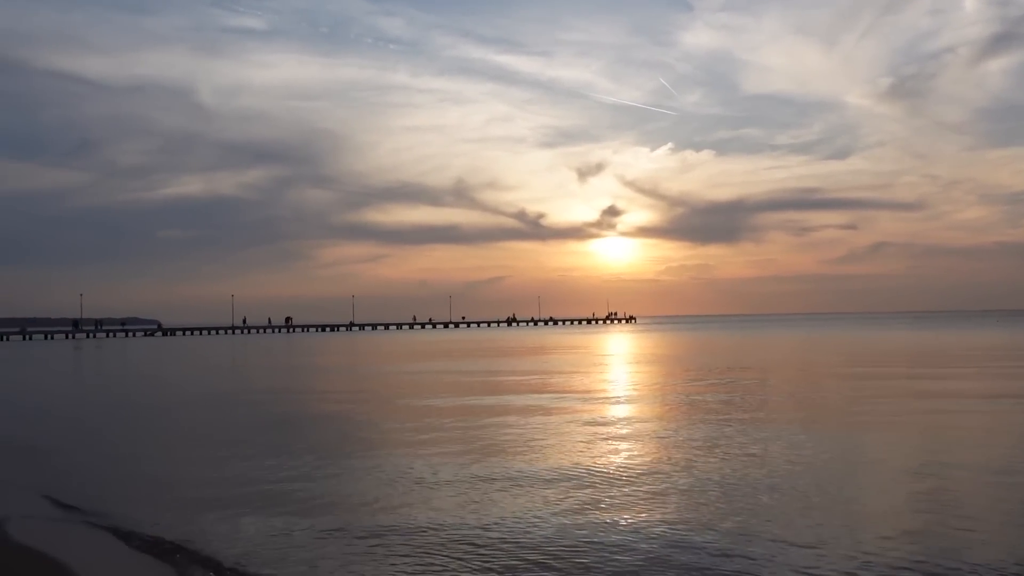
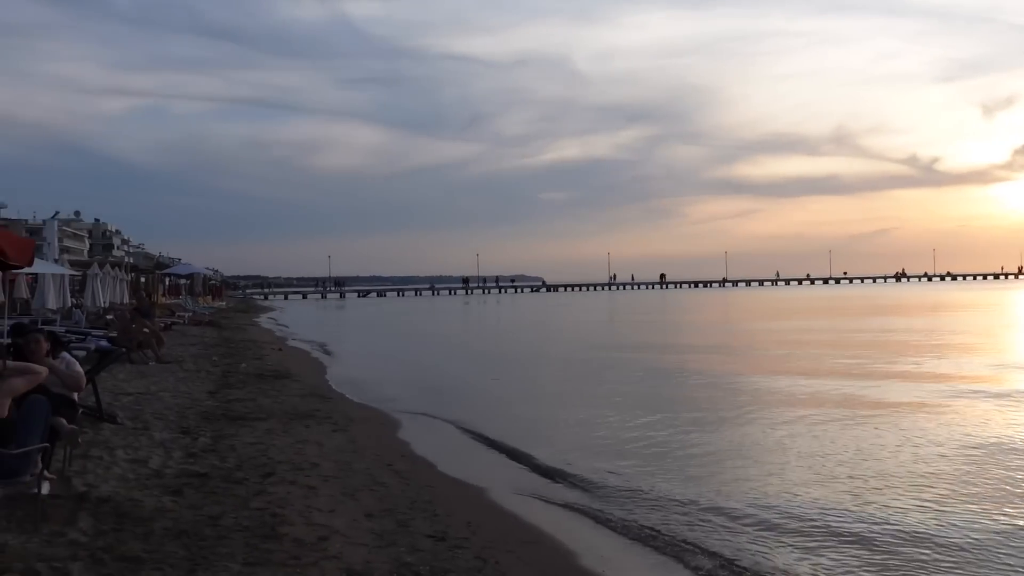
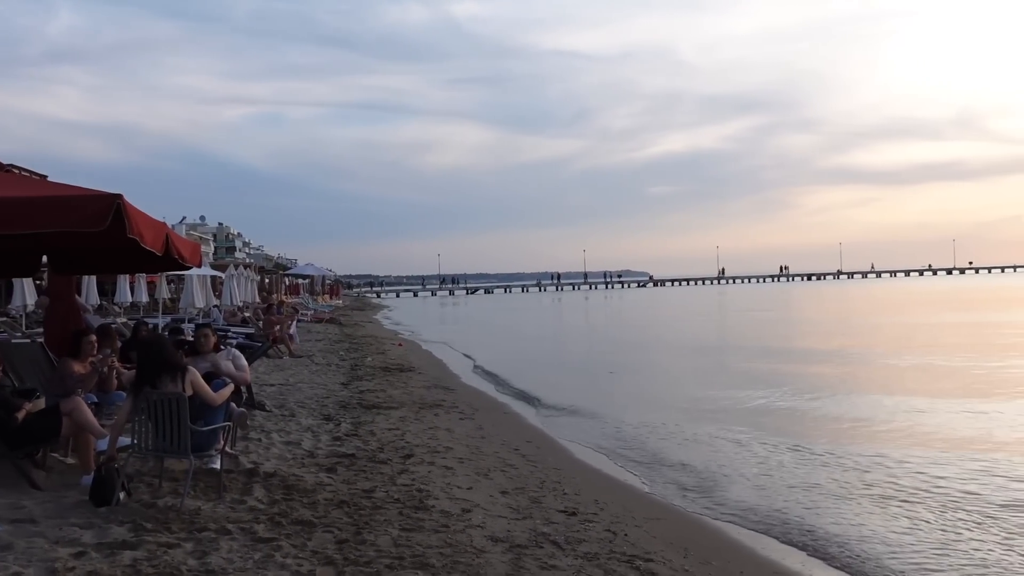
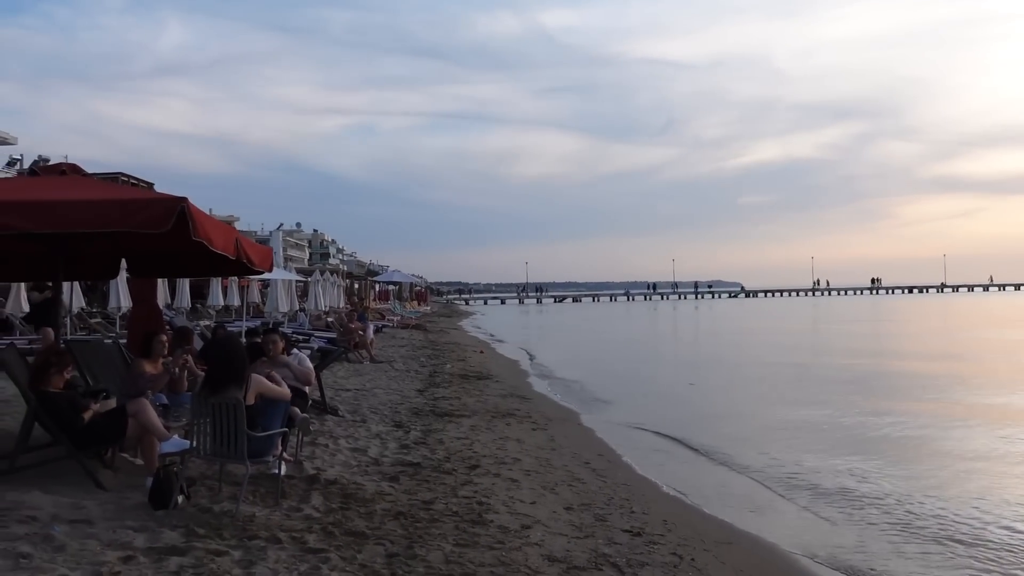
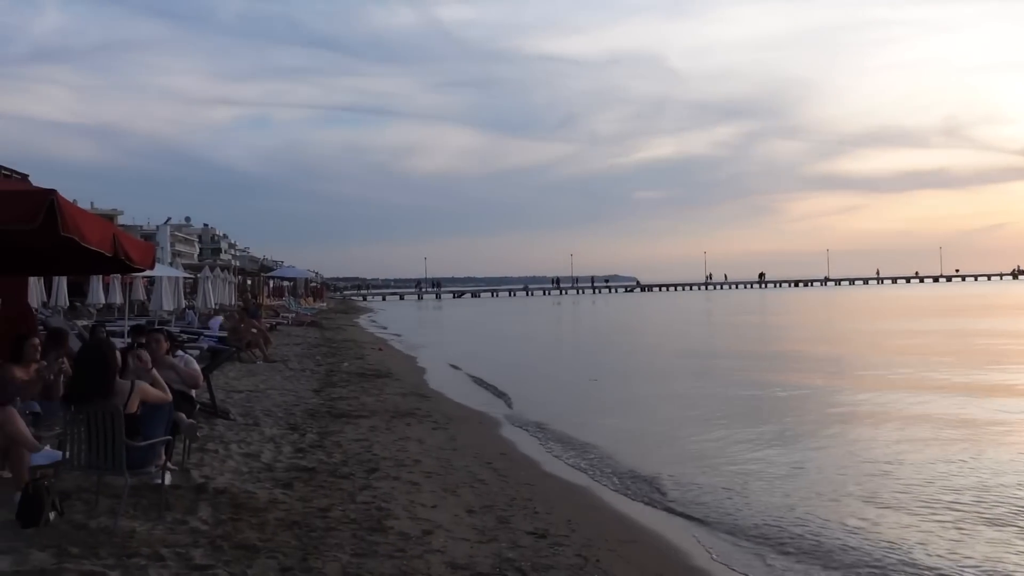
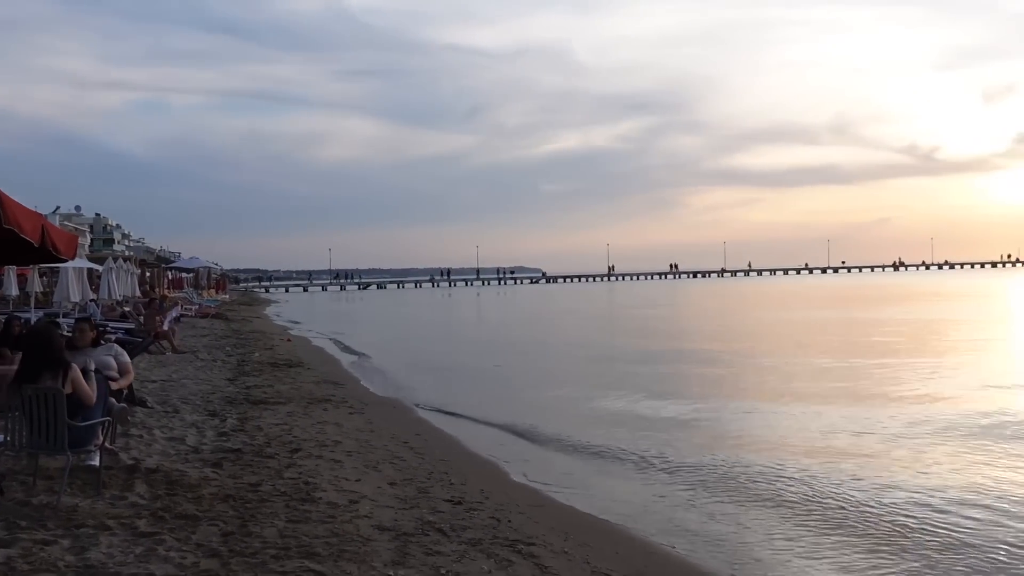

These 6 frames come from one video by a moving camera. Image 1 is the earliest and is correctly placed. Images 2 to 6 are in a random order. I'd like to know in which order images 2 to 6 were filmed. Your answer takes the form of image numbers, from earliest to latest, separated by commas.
2, 5, 4, 3, 6
